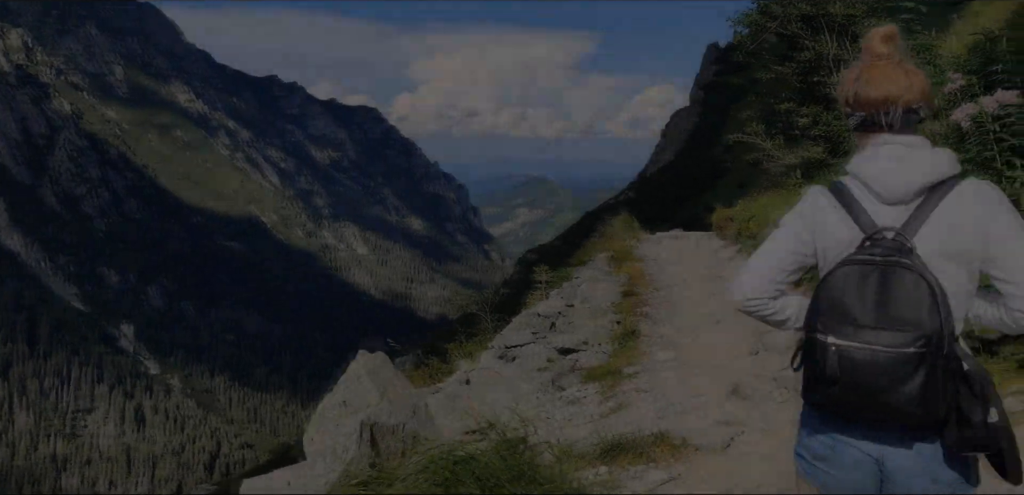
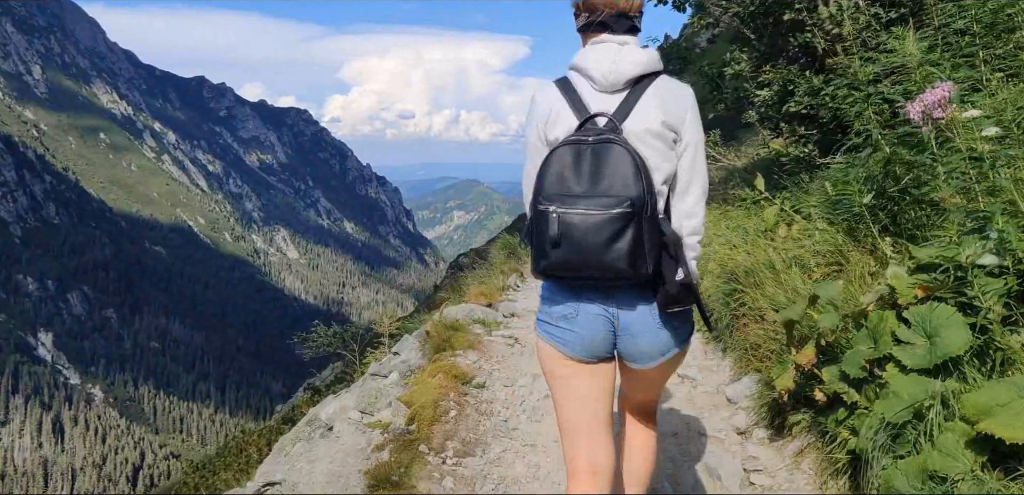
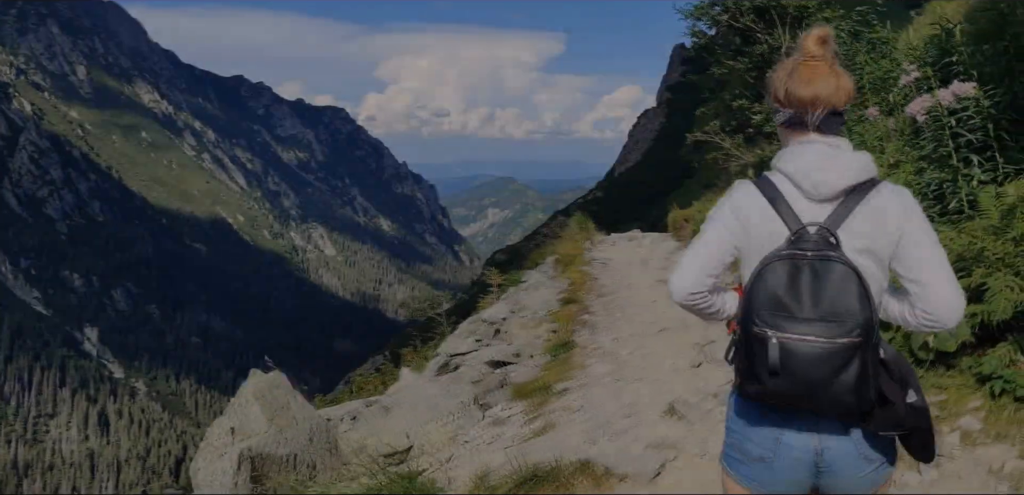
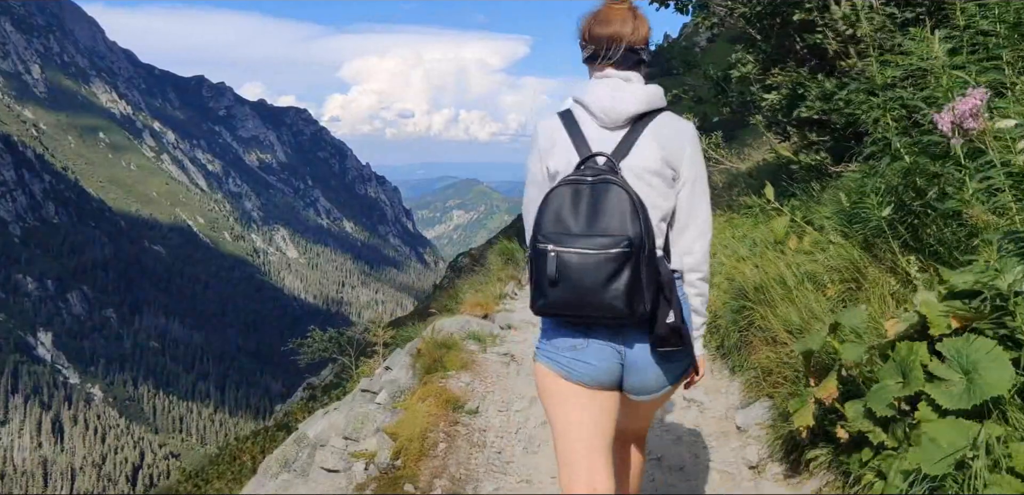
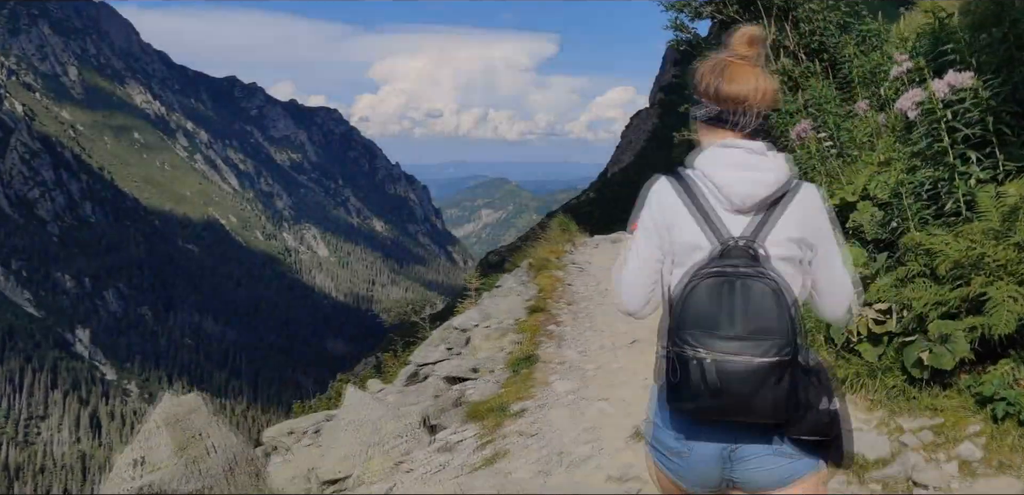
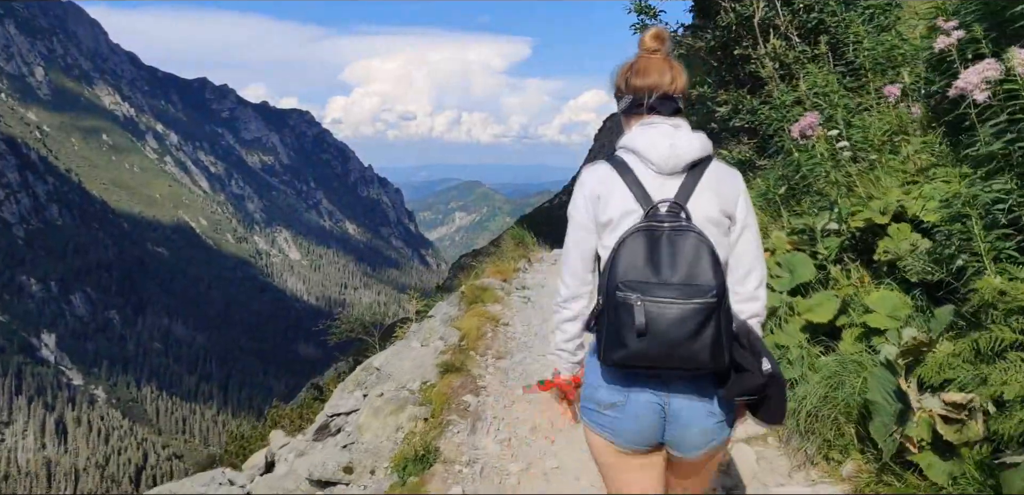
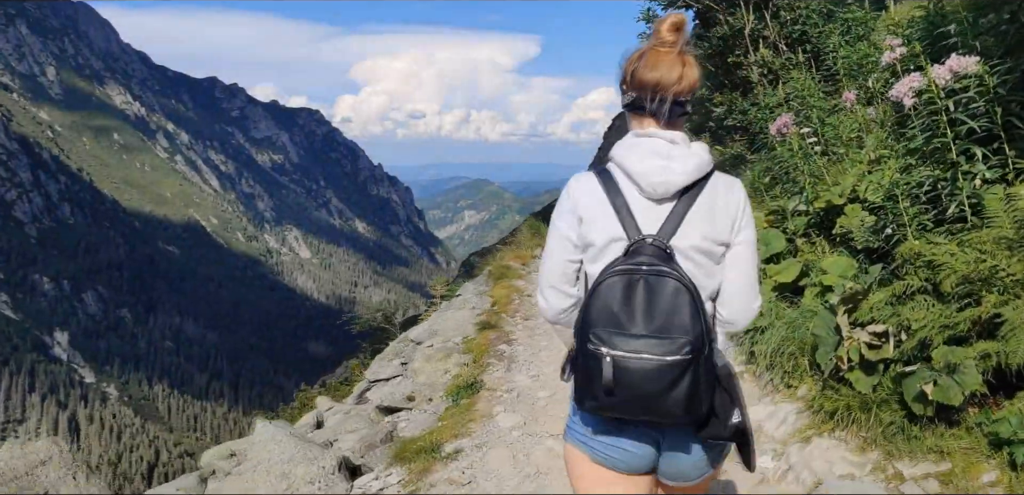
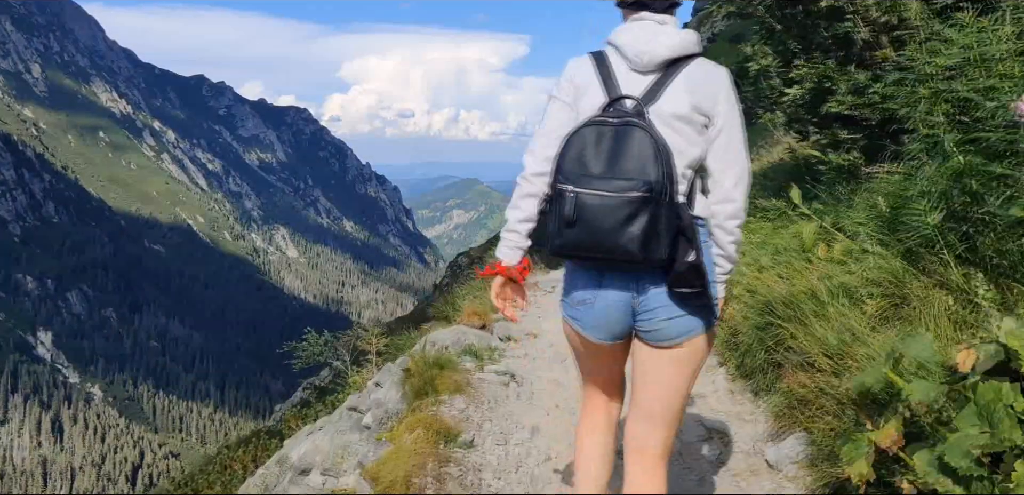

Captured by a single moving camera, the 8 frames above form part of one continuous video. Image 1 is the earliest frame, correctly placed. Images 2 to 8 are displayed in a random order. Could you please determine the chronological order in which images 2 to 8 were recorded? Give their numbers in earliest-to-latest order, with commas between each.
3, 5, 7, 6, 2, 4, 8
